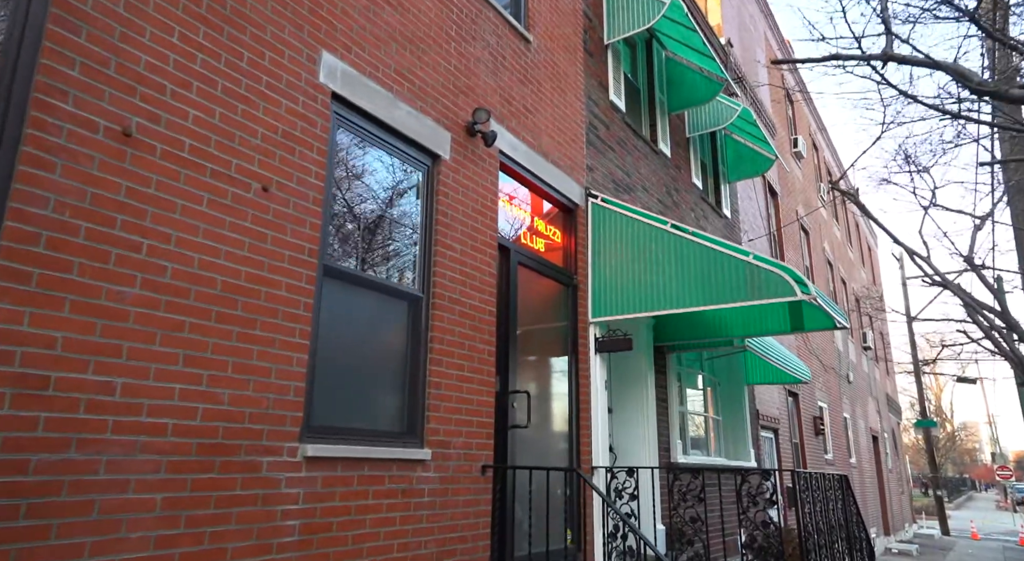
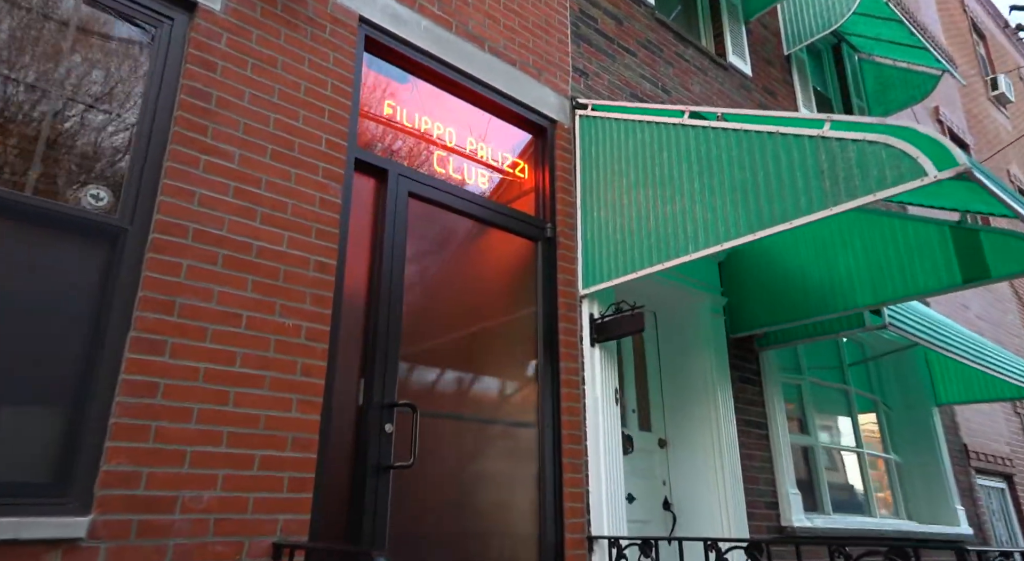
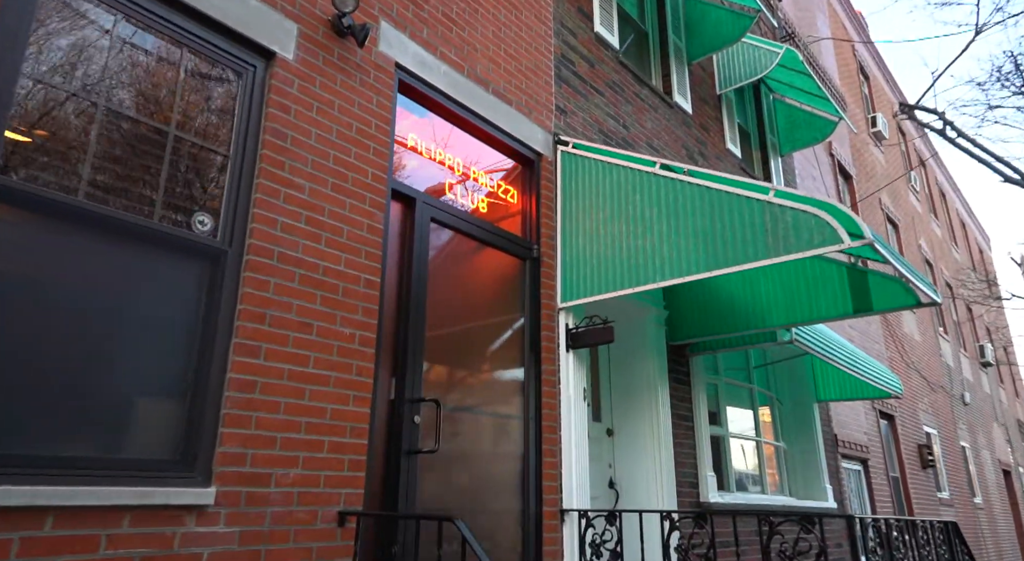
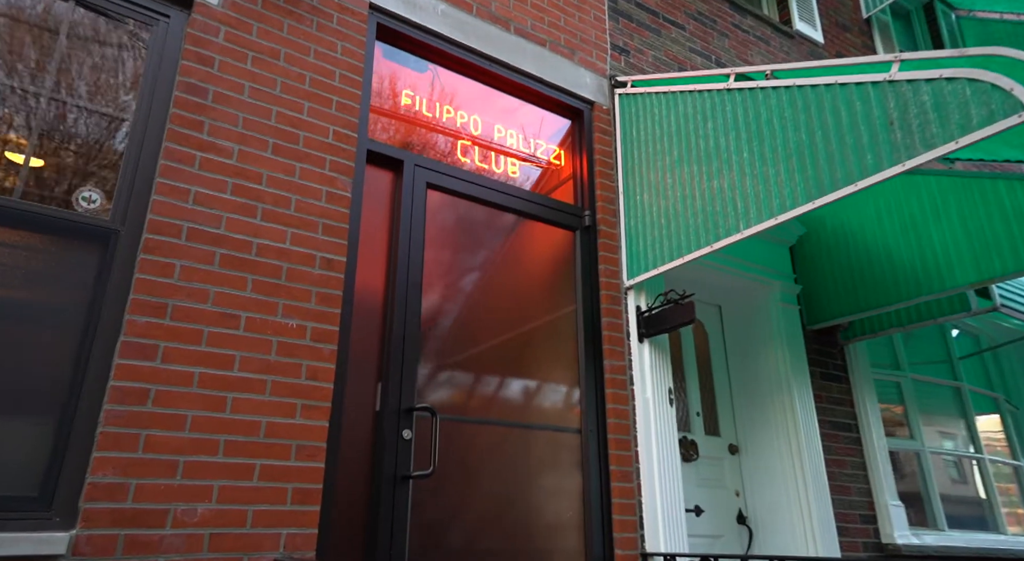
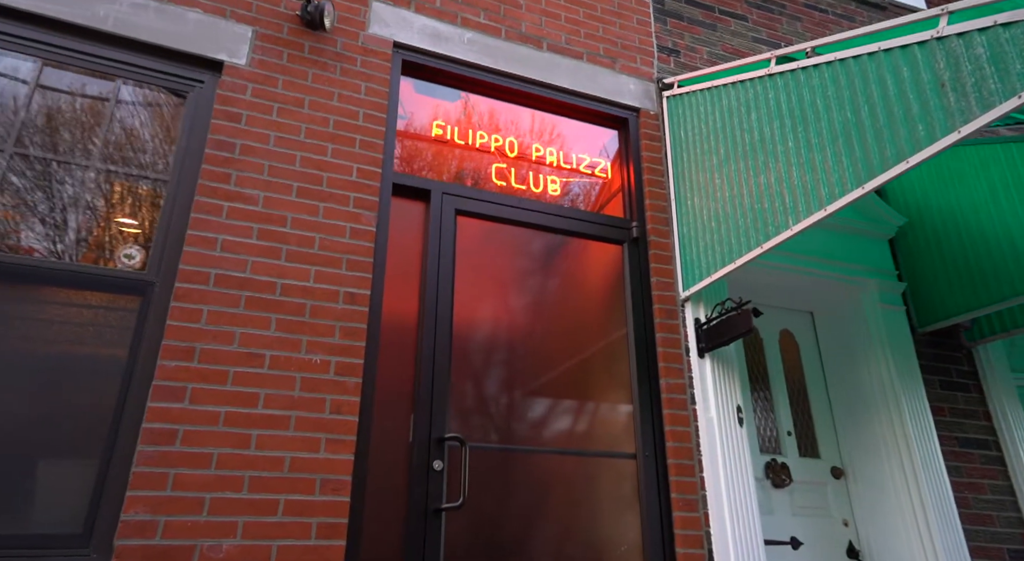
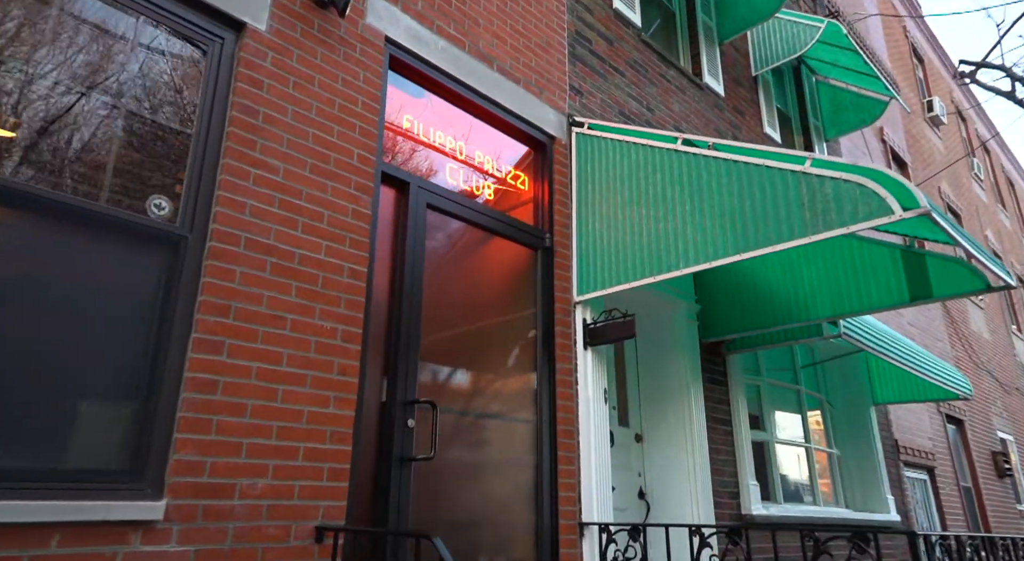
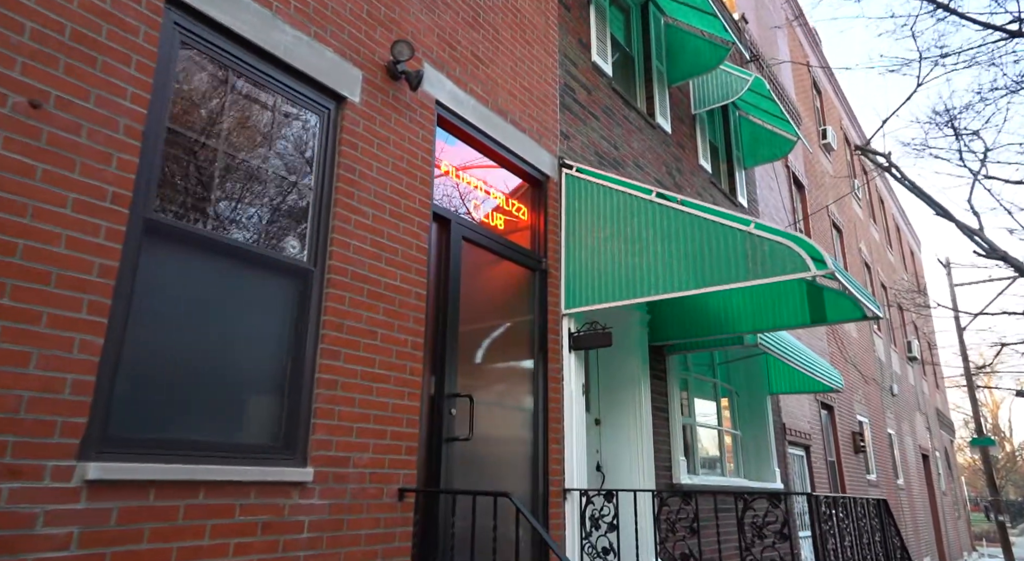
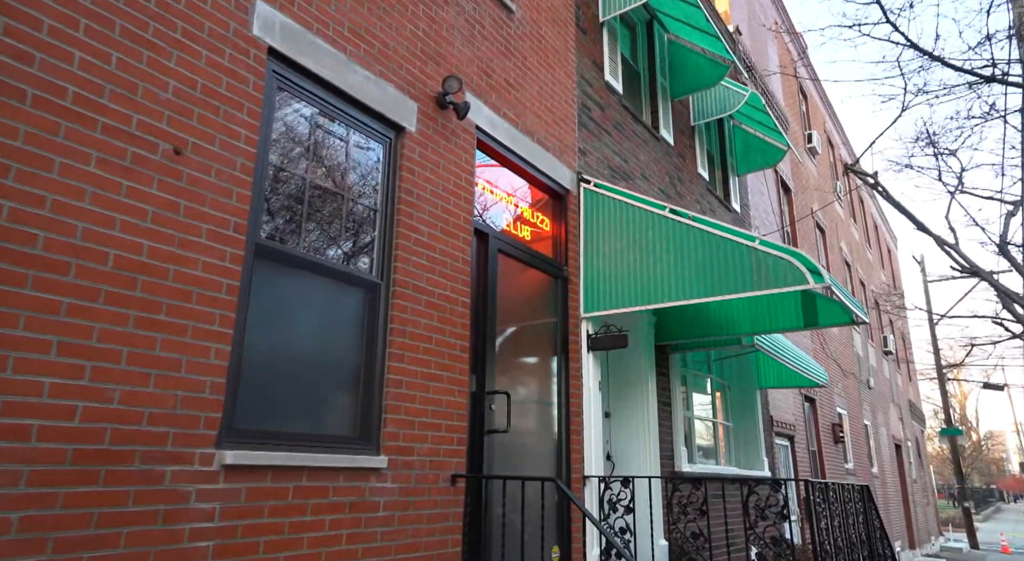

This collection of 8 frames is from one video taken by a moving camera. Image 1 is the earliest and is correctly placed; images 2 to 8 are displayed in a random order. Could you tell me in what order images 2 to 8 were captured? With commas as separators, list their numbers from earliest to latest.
8, 7, 3, 6, 2, 4, 5
